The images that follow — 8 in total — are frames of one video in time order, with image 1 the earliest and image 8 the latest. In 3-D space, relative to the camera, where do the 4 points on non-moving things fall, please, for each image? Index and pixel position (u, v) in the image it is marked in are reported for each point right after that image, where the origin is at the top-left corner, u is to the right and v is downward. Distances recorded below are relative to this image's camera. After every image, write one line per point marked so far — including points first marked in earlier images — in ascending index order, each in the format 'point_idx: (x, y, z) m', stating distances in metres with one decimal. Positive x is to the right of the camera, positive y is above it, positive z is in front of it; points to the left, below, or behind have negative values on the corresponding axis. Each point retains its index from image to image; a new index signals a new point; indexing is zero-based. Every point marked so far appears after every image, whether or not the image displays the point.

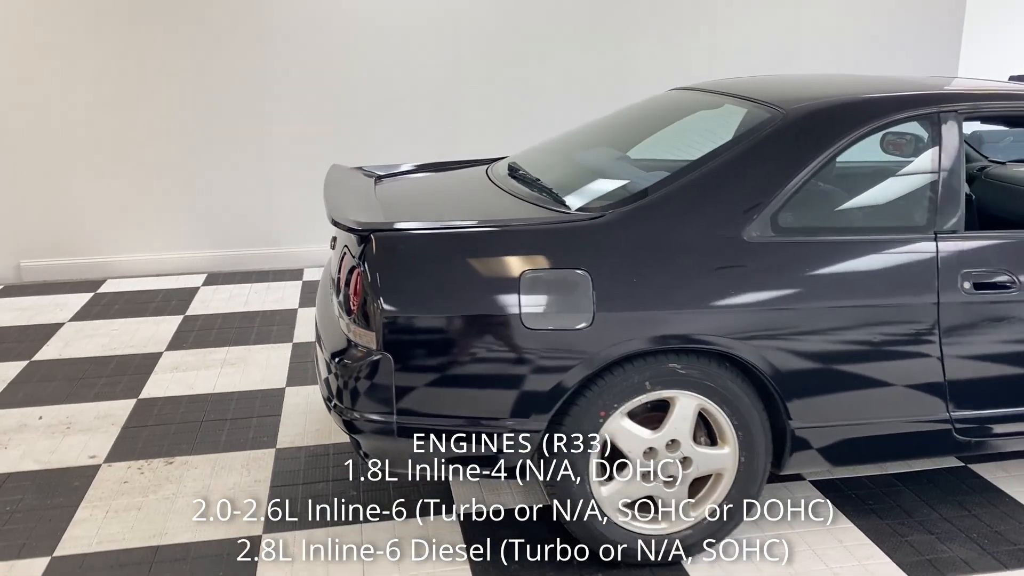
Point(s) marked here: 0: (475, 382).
0: (-0.1, -0.2, +1.9) m
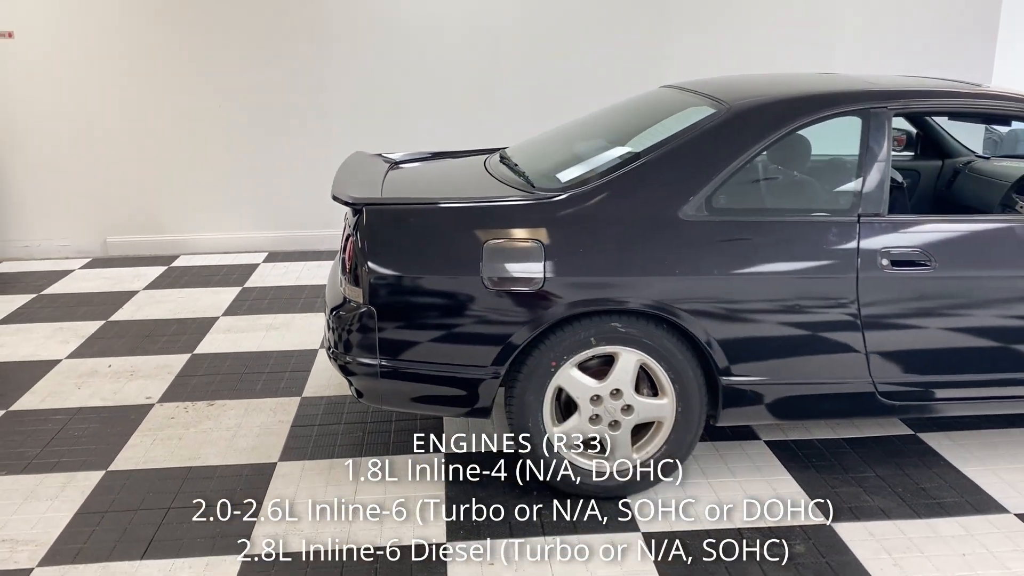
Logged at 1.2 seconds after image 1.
0: (-0.2, -0.1, +2.3) m
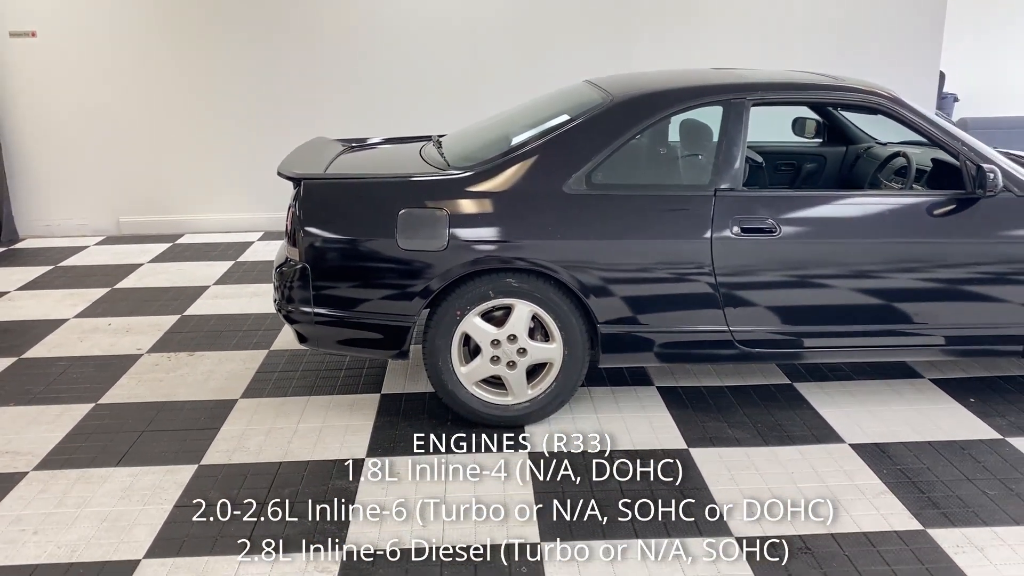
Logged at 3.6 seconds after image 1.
0: (-0.4, 0.0, +2.8) m
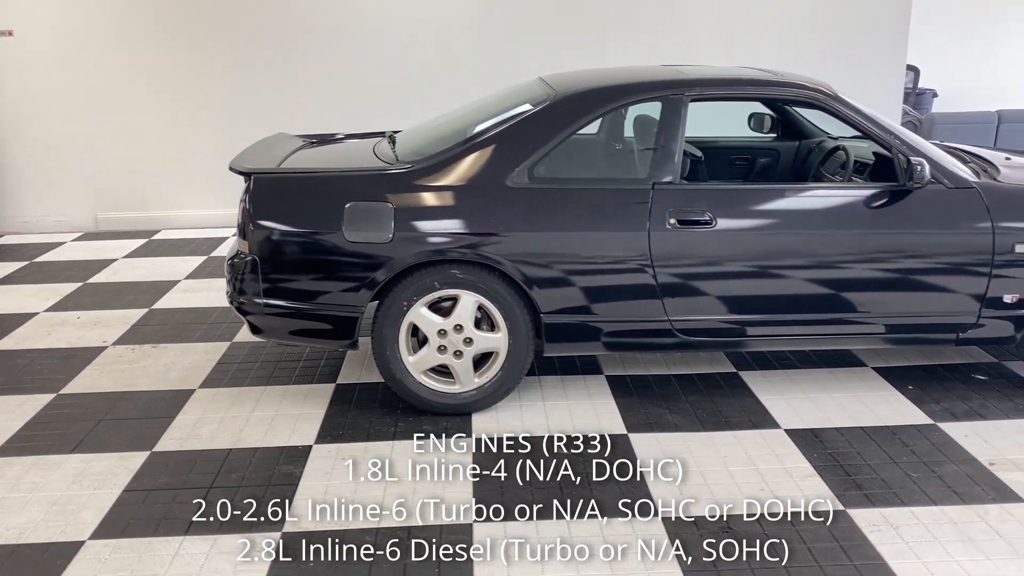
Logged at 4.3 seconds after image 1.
0: (-0.6, 0.0, +2.8) m
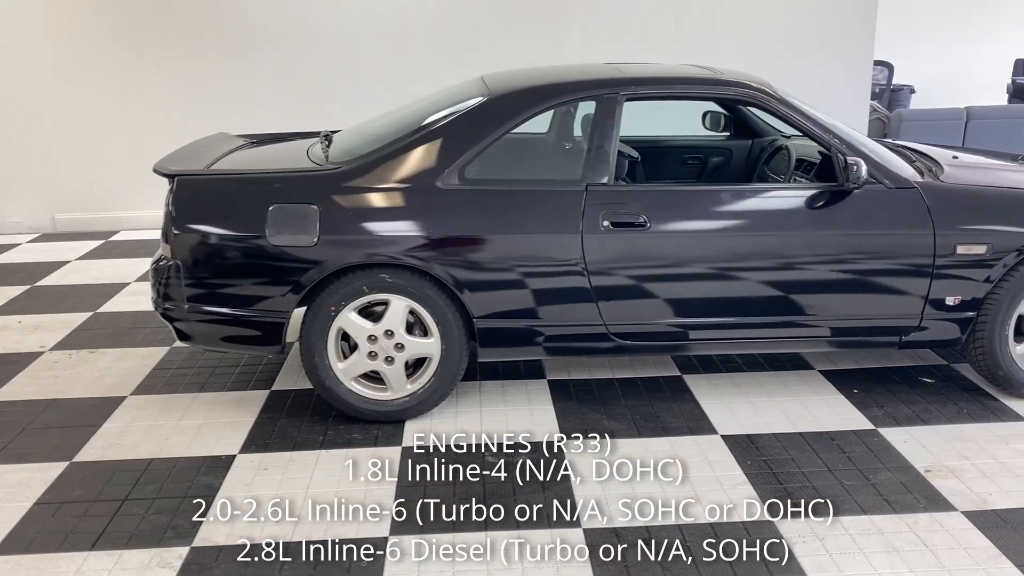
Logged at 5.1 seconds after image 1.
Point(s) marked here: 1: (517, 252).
0: (-0.8, 0.0, +2.8) m
1: (0.0, +0.1, +2.7) m
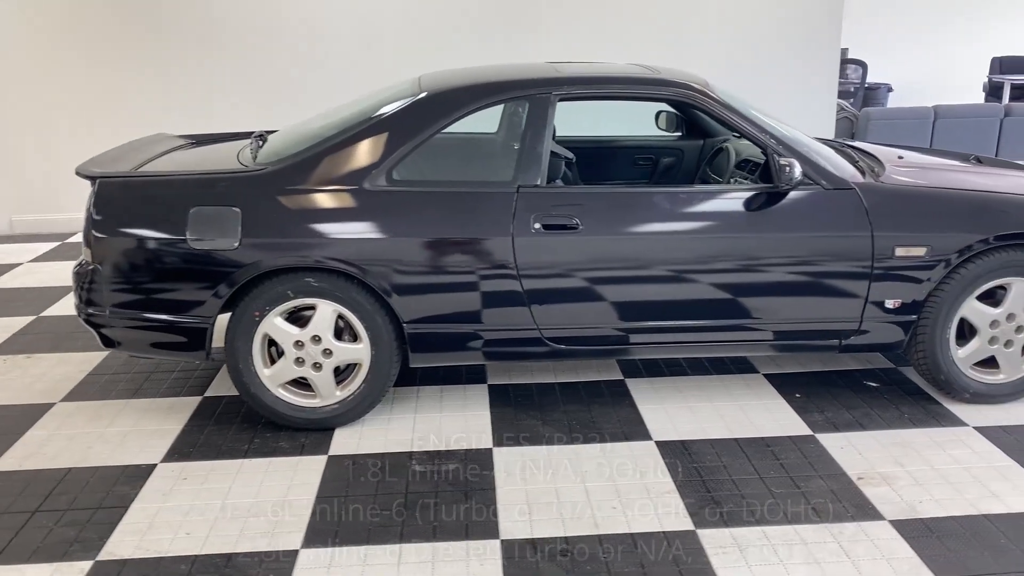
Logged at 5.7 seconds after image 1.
0: (-1.0, 0.0, +2.7) m
1: (-0.2, +0.1, +2.7) m
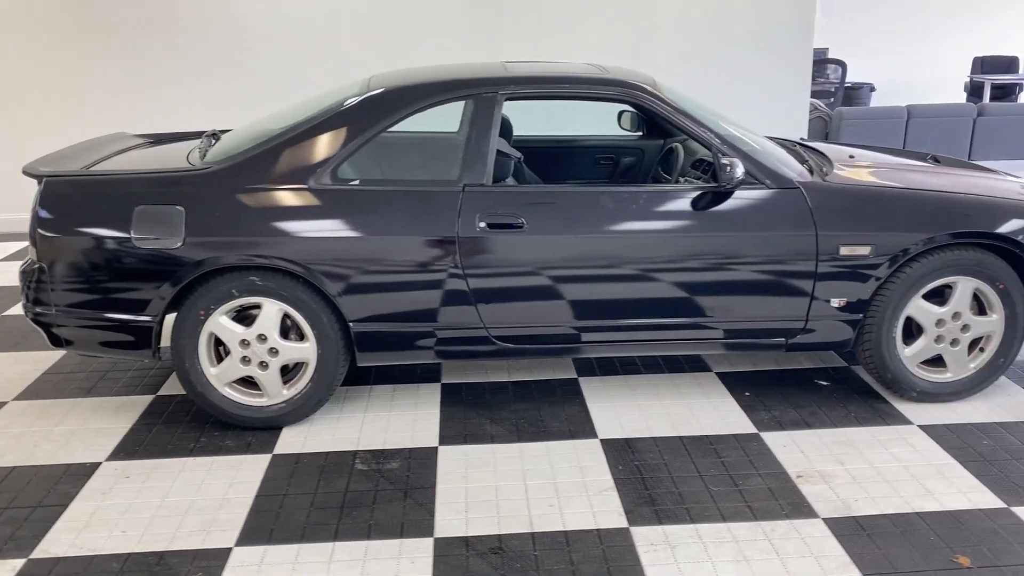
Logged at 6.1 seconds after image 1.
0: (-1.2, 0.0, +2.7) m
1: (-0.4, +0.1, +2.7) m
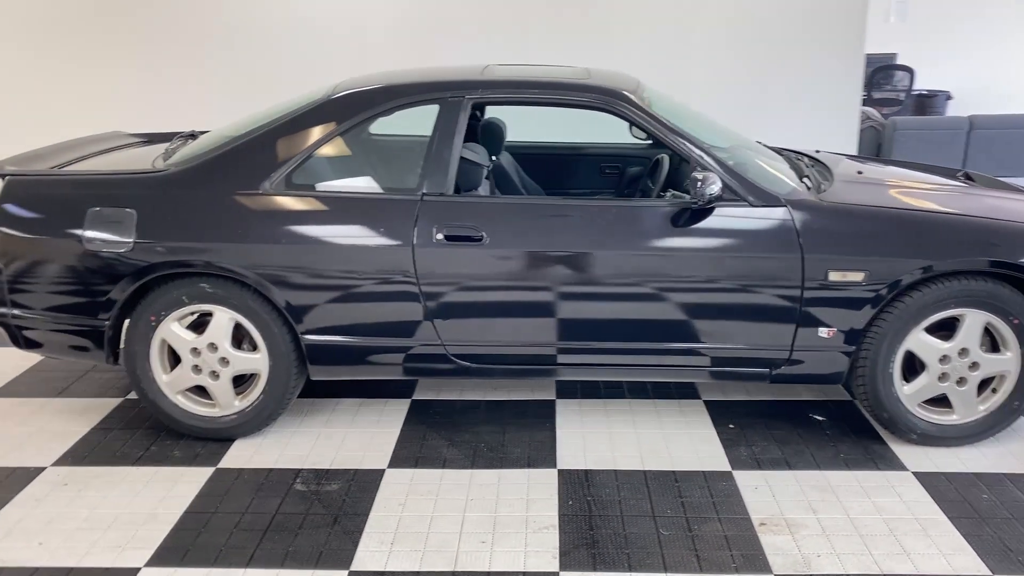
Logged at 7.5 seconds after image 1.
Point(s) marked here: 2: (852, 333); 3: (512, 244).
0: (-1.3, 0.0, +2.7) m
1: (-0.5, +0.1, +2.6) m
2: (+1.0, -0.1, +2.6) m
3: (0.0, +0.1, +2.6) m
